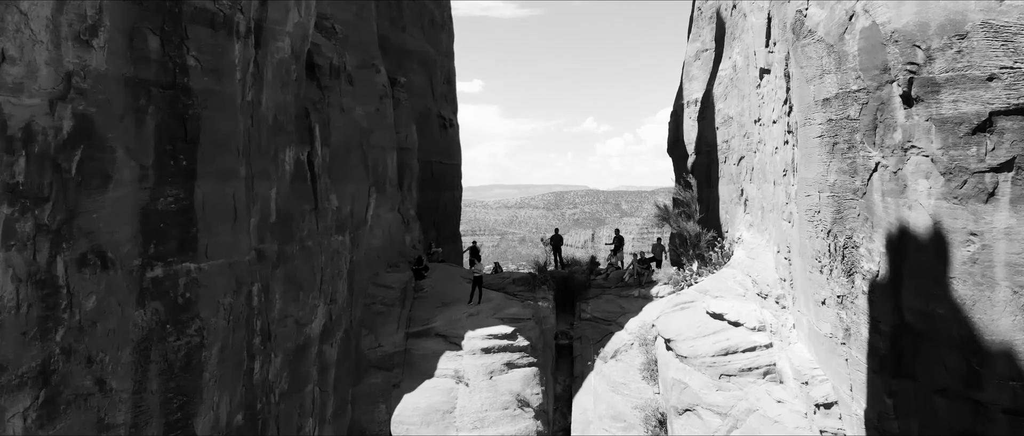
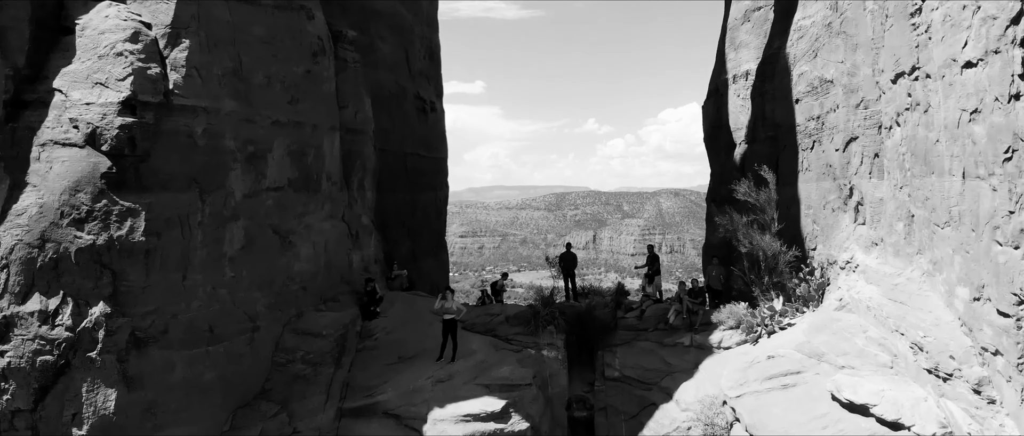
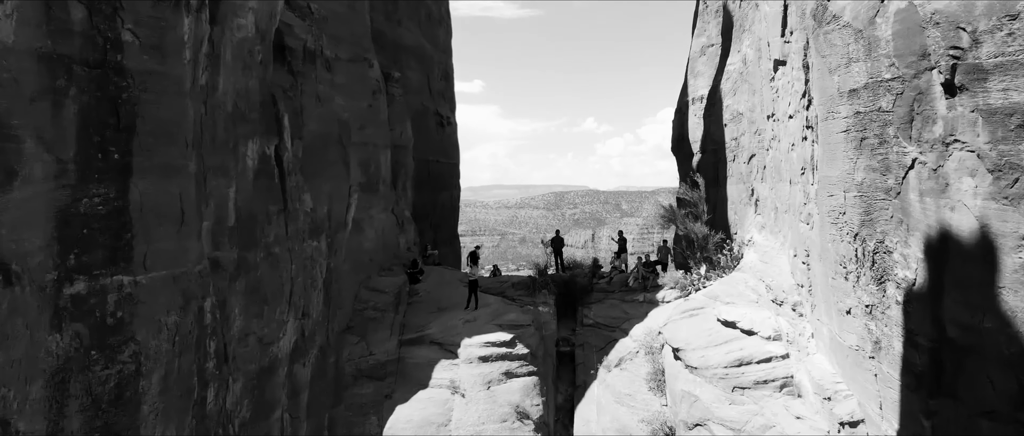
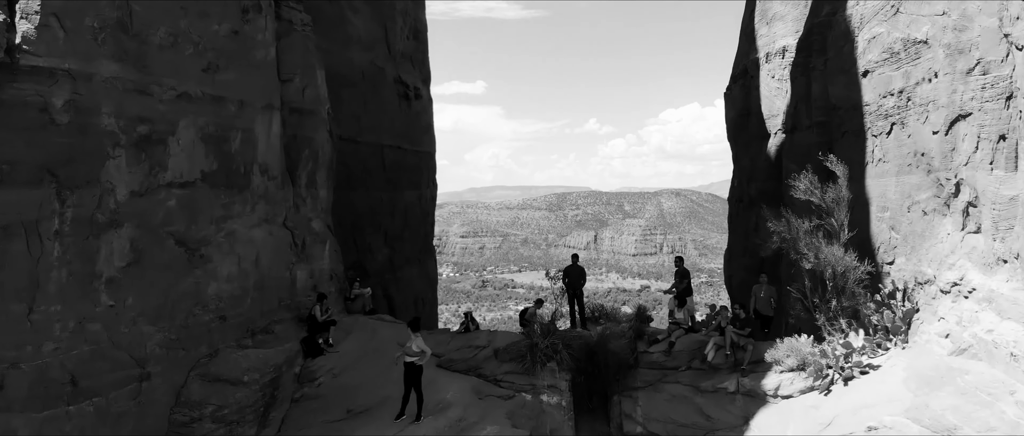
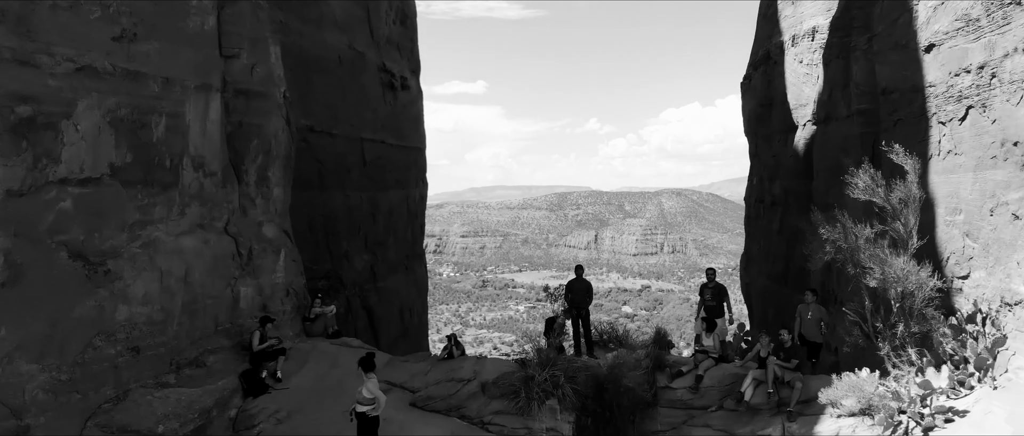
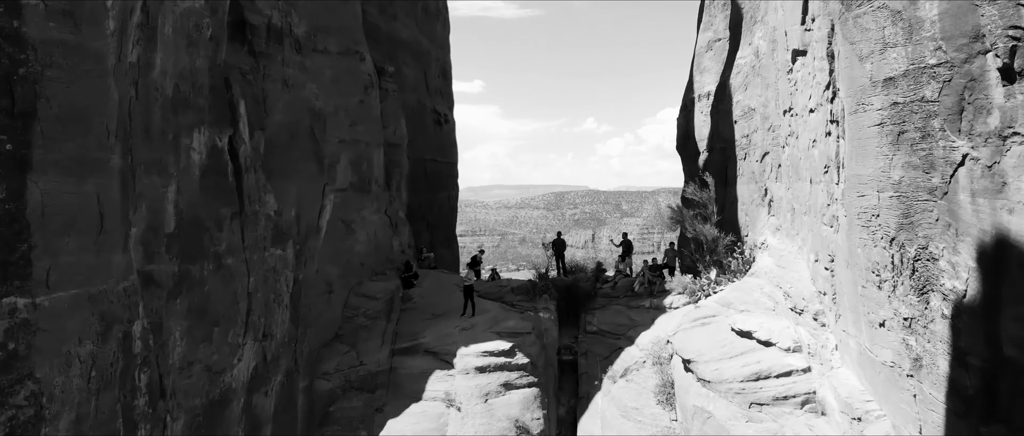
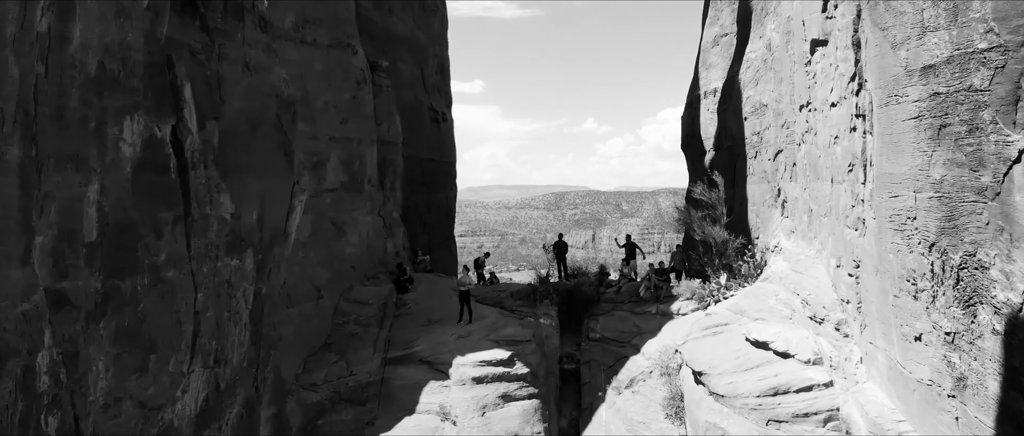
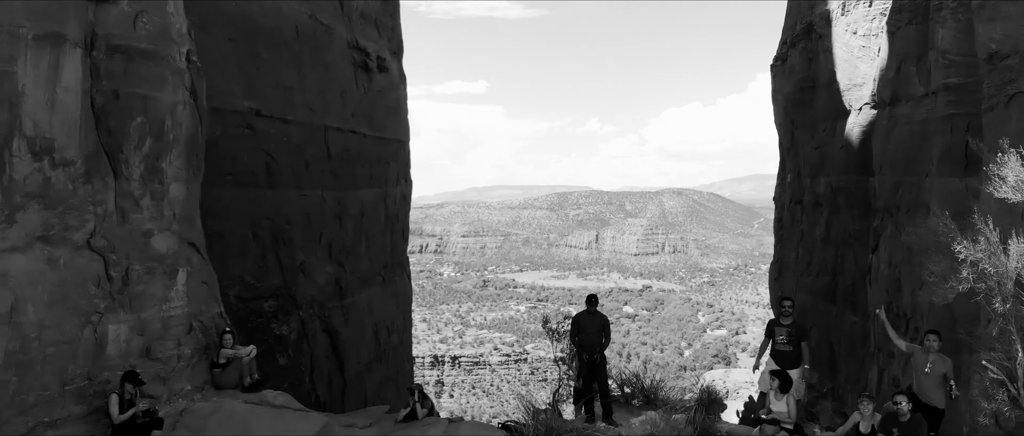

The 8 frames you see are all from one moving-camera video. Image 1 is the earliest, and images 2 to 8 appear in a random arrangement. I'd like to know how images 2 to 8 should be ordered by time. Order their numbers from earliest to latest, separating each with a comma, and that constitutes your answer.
3, 6, 7, 2, 4, 5, 8
